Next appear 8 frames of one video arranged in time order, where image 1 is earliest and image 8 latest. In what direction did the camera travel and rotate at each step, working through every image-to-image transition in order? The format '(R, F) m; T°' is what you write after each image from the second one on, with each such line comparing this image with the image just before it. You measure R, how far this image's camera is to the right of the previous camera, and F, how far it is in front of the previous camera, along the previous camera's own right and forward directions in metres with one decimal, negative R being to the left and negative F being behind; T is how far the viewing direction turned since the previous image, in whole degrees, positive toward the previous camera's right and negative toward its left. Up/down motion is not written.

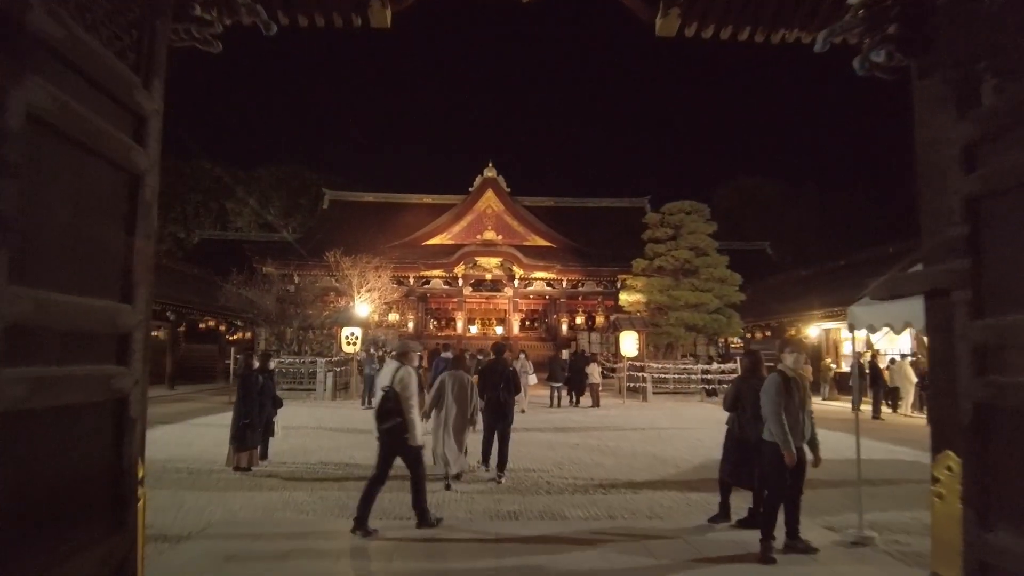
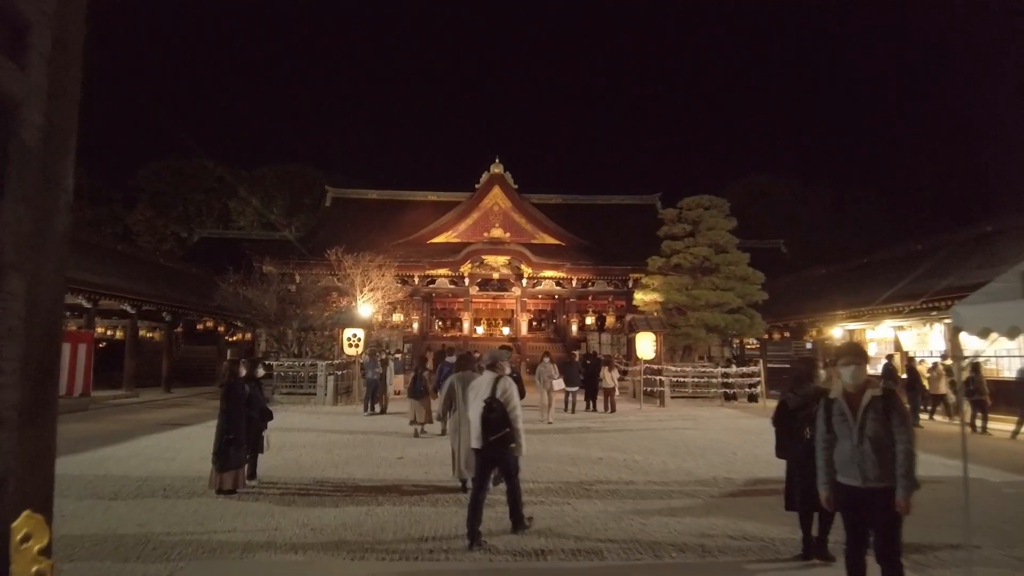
(-0.2, +0.9) m; 0°
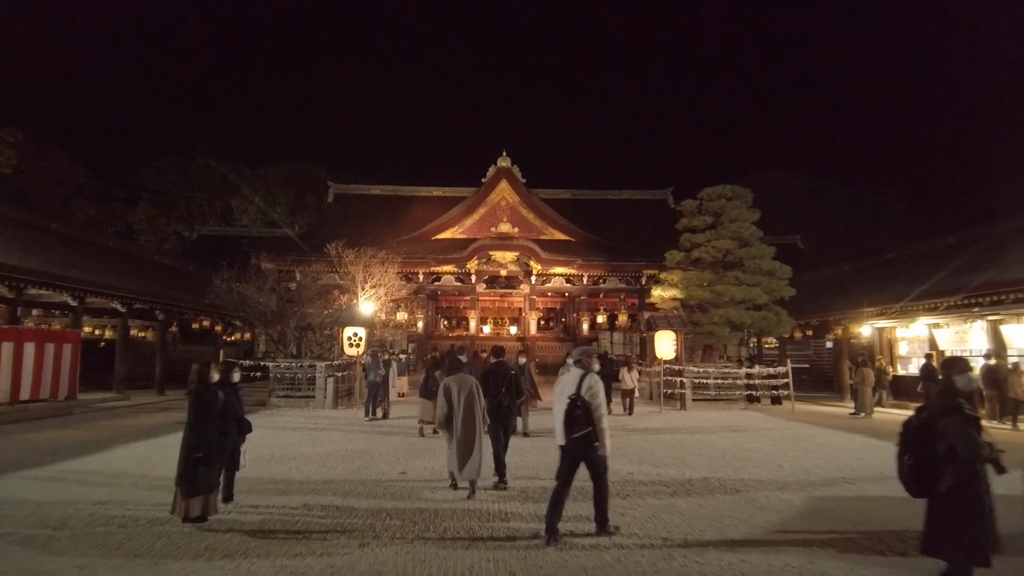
(-0.1, +1.1) m; 0°
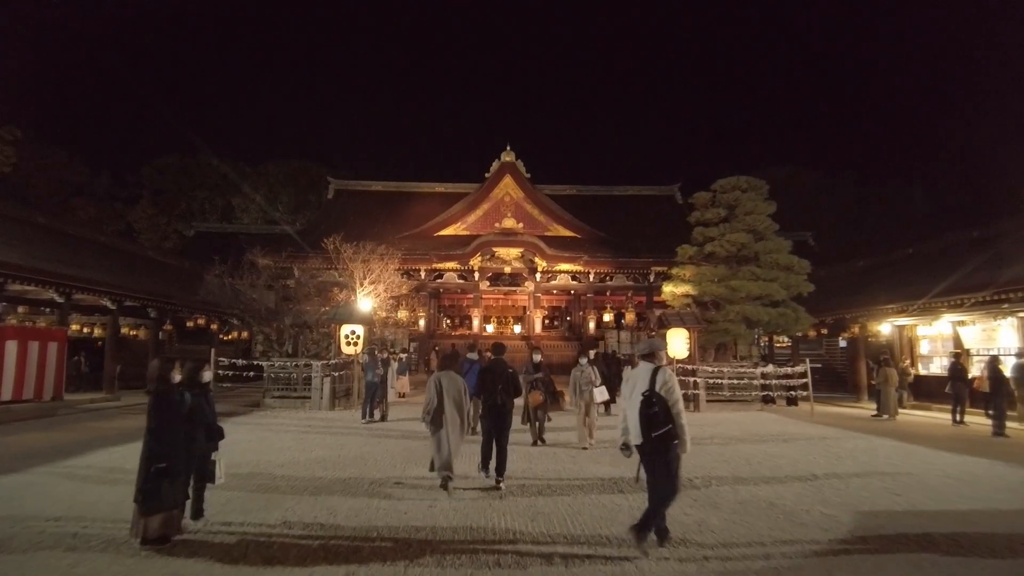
(0.0, +0.7) m; 0°
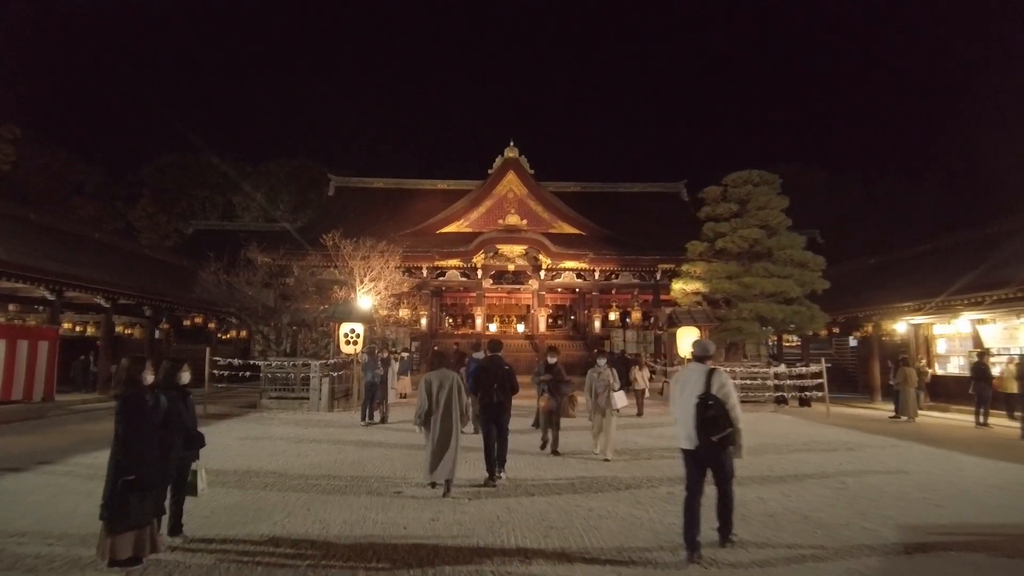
(-0.1, +0.5) m; 0°
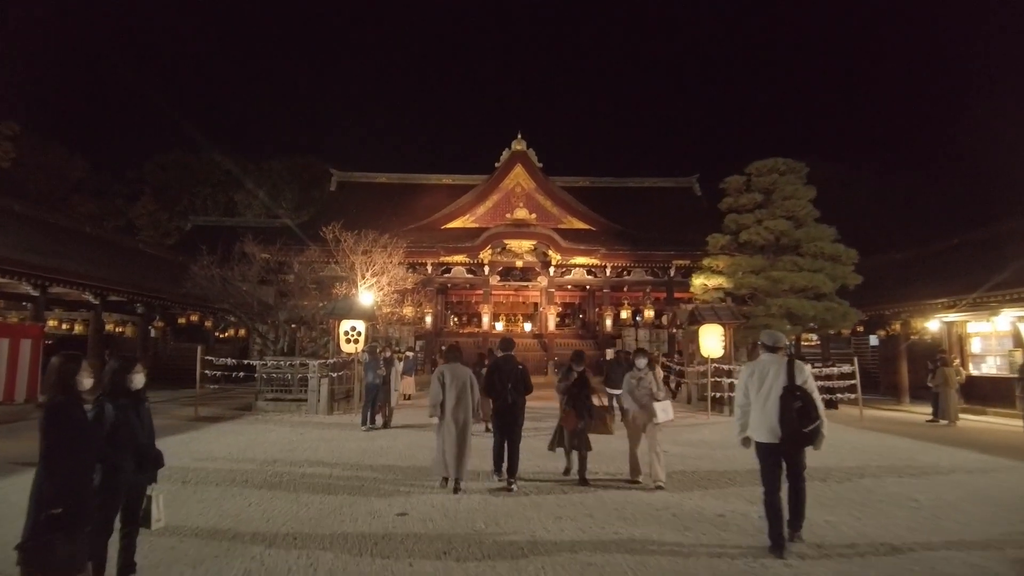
(-0.2, +0.9) m; 0°
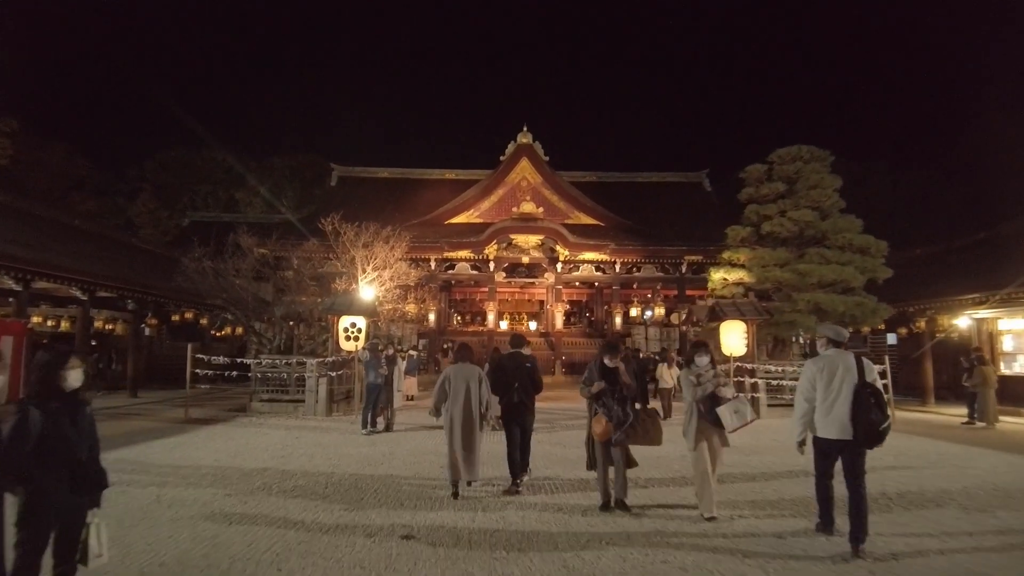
(-0.2, +0.8) m; 0°
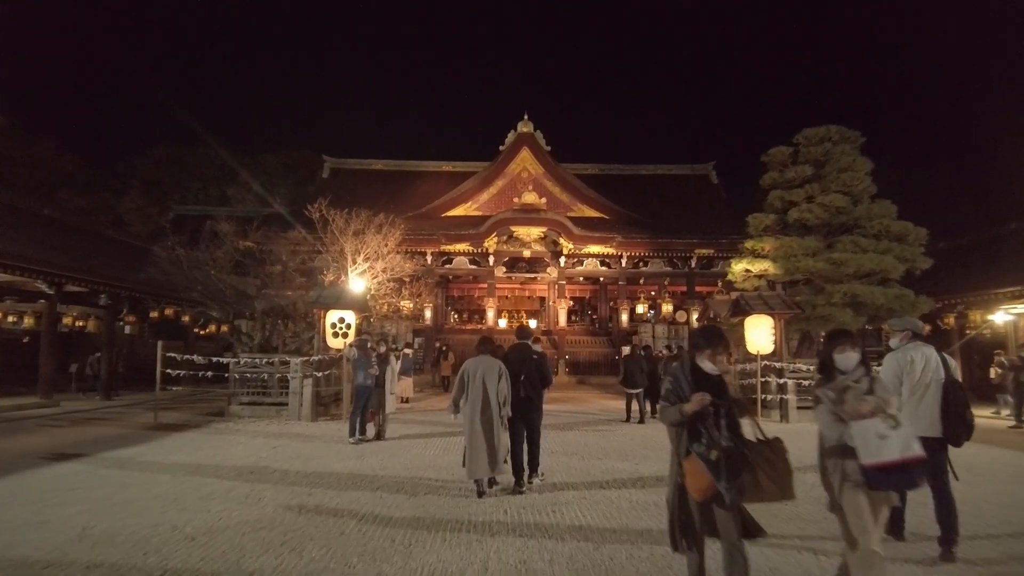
(-0.2, +1.2) m; 0°
